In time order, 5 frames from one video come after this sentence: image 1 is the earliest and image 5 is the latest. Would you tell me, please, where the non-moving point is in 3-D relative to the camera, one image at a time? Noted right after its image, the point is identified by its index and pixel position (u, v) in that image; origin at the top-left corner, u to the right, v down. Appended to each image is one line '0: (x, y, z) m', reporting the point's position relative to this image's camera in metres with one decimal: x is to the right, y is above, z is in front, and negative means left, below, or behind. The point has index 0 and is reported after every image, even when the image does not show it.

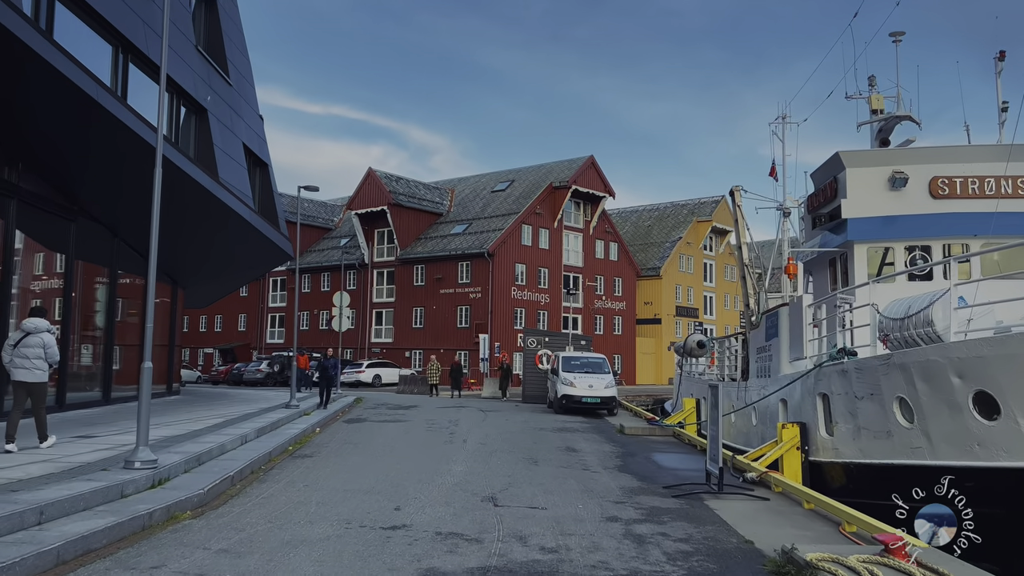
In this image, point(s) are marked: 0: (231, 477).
0: (-3.3, -2.2, +9.5) m
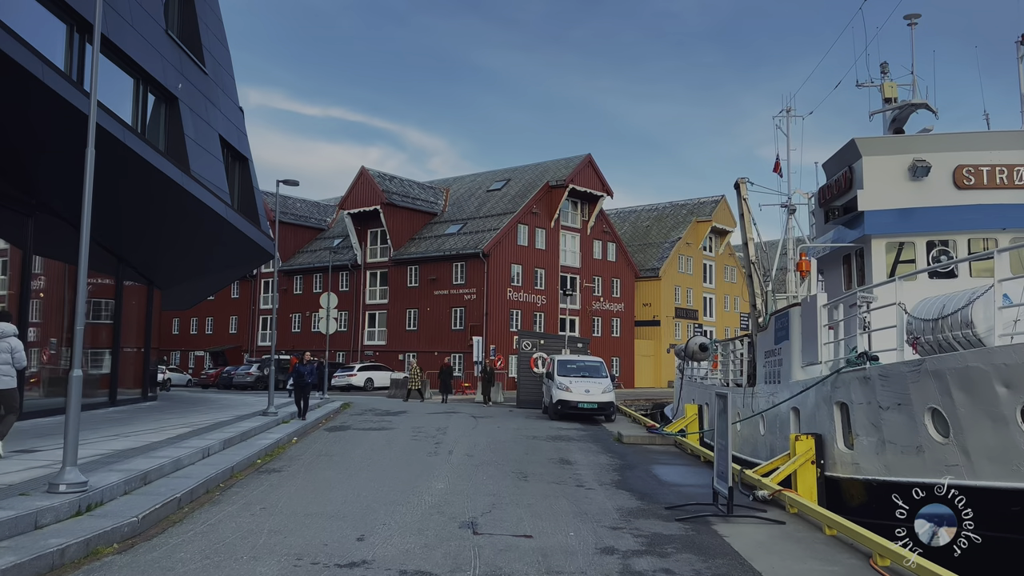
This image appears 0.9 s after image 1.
0: (-3.5, -2.2, +8.4) m
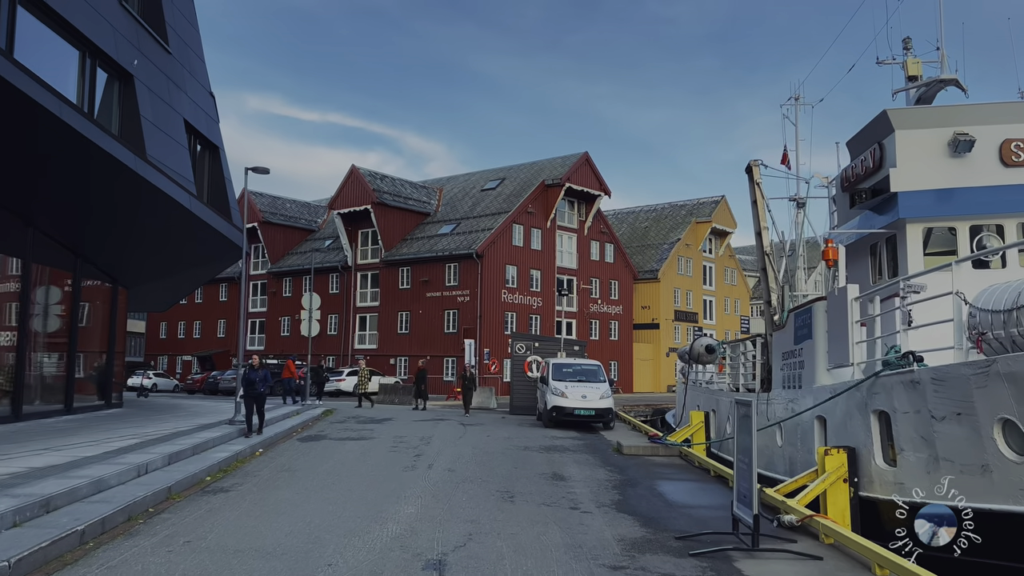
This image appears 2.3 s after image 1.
0: (-3.7, -2.1, +6.9) m
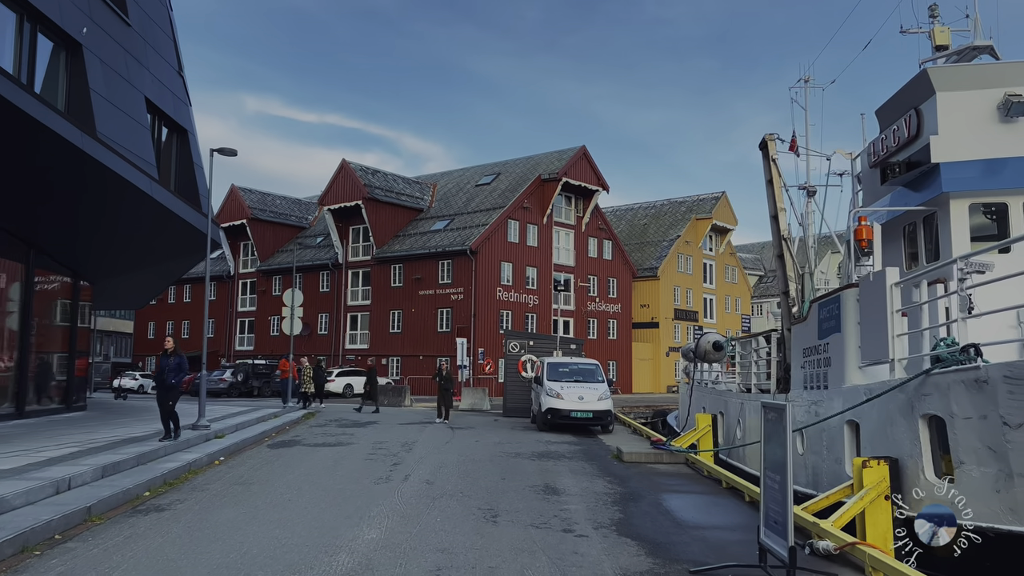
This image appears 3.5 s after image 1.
0: (-3.9, -1.9, +5.5) m
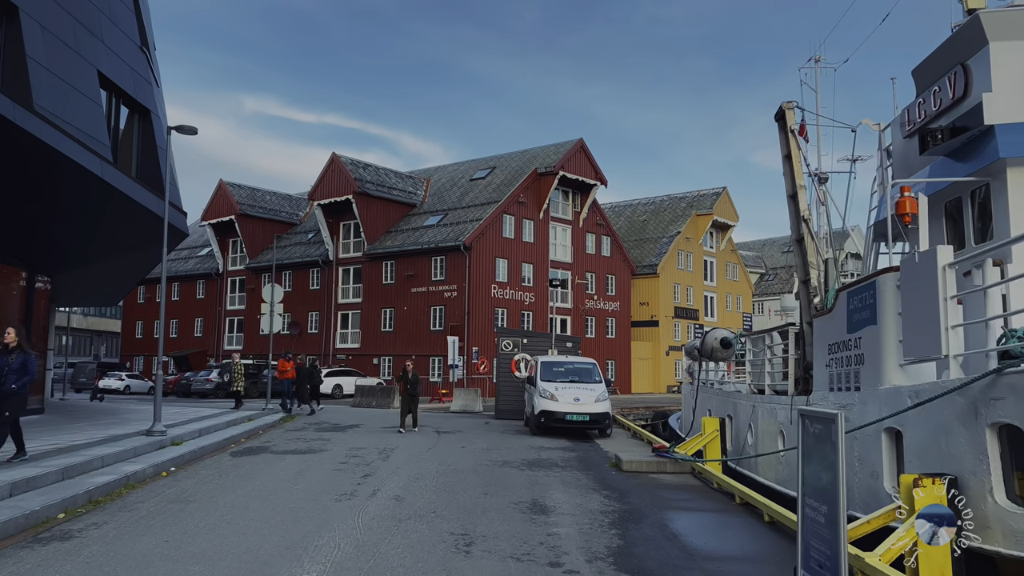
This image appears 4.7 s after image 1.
0: (-4.1, -1.8, +4.0) m
